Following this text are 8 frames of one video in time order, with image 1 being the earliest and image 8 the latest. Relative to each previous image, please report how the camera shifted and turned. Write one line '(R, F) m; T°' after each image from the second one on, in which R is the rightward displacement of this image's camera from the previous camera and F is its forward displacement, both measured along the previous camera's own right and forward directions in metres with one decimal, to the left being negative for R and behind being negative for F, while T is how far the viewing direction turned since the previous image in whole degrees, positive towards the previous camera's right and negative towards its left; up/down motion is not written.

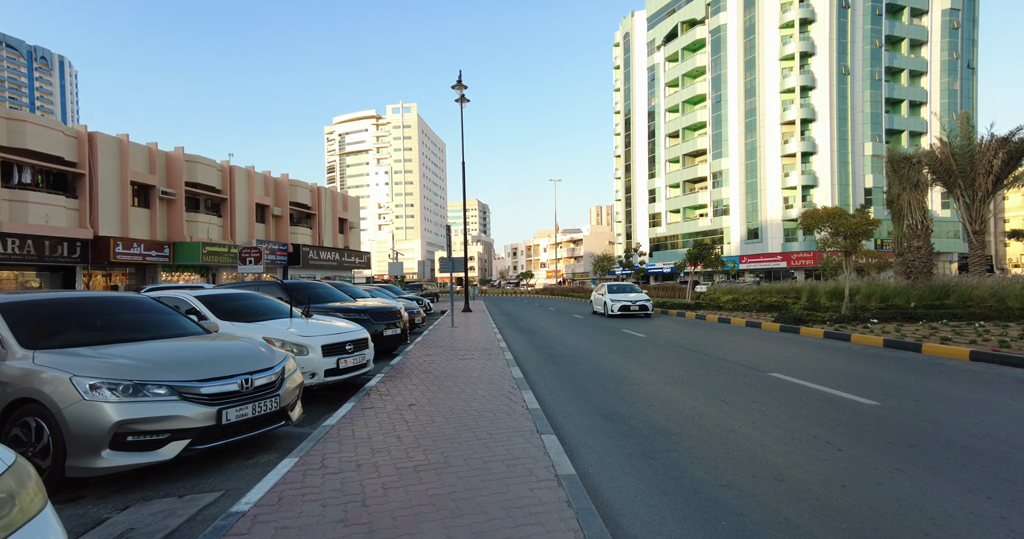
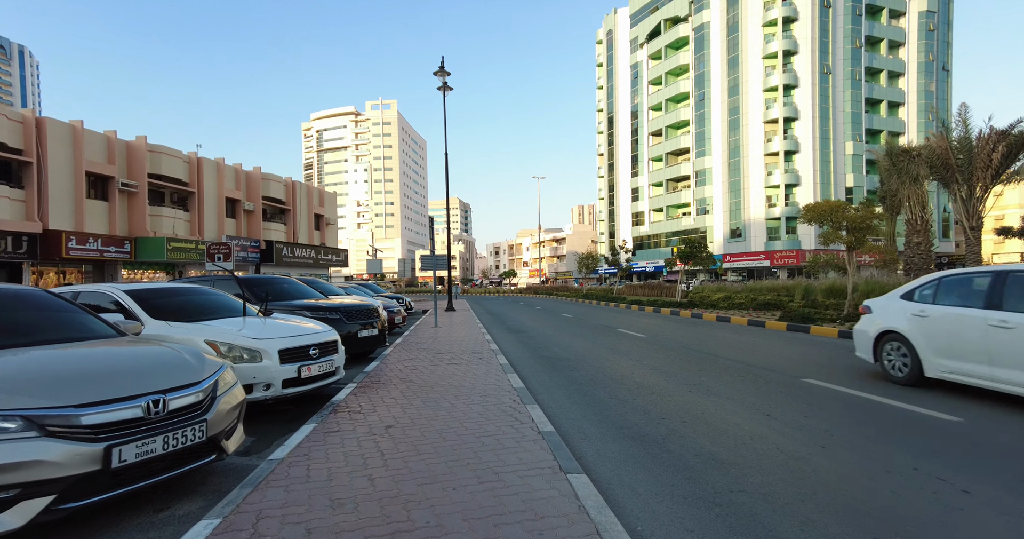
(-0.2, +1.1) m; +2°
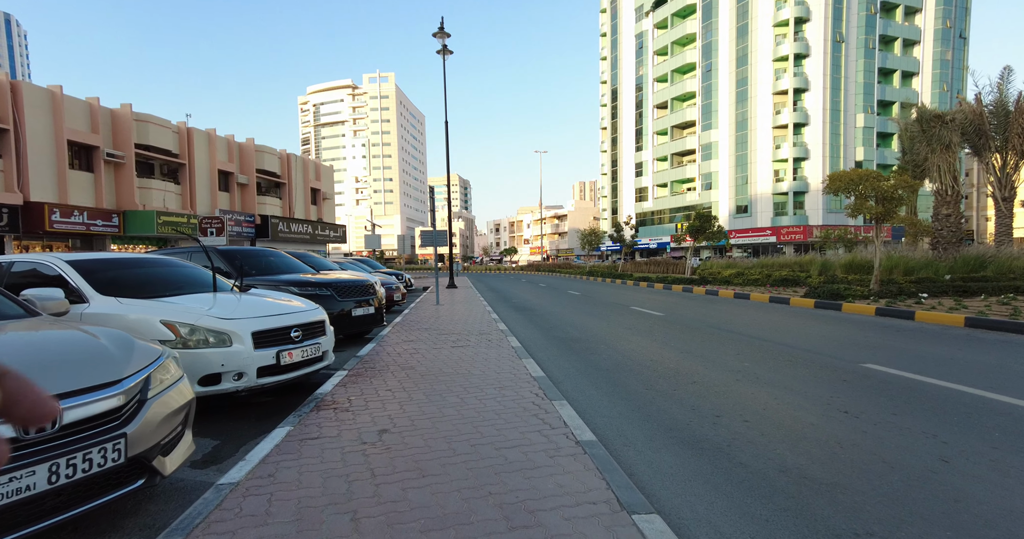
(-0.2, +0.9) m; 0°
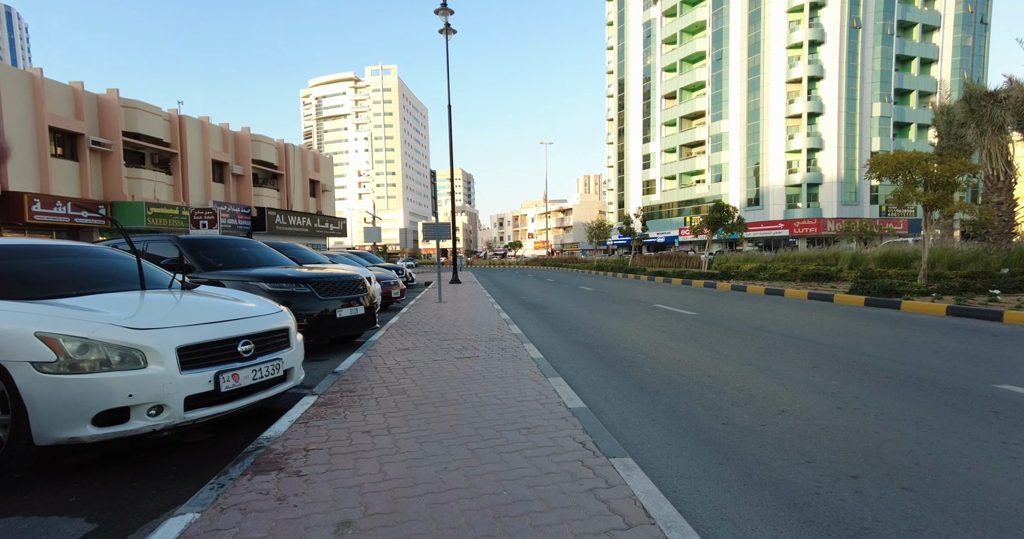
(-0.2, +1.3) m; 0°
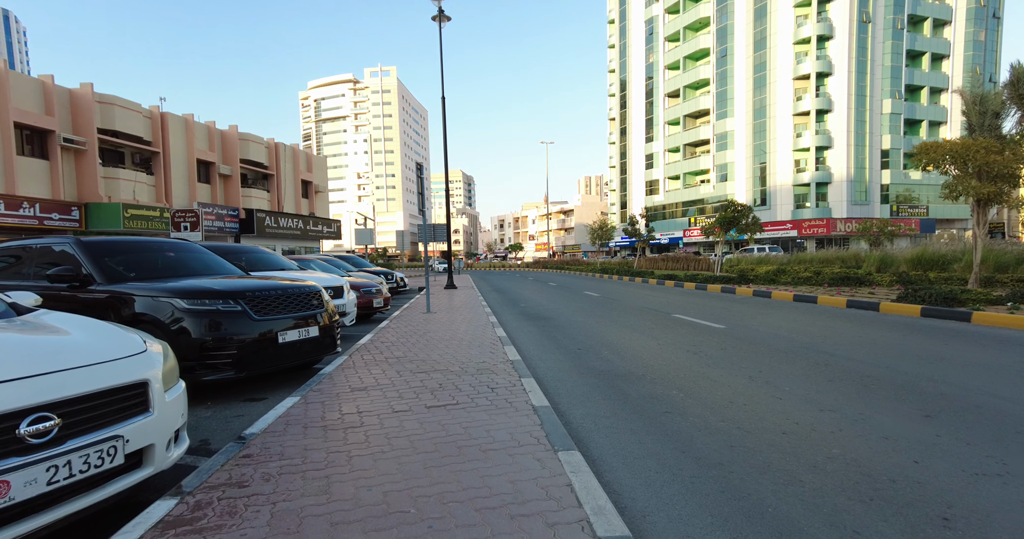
(+0.1, +1.5) m; 0°
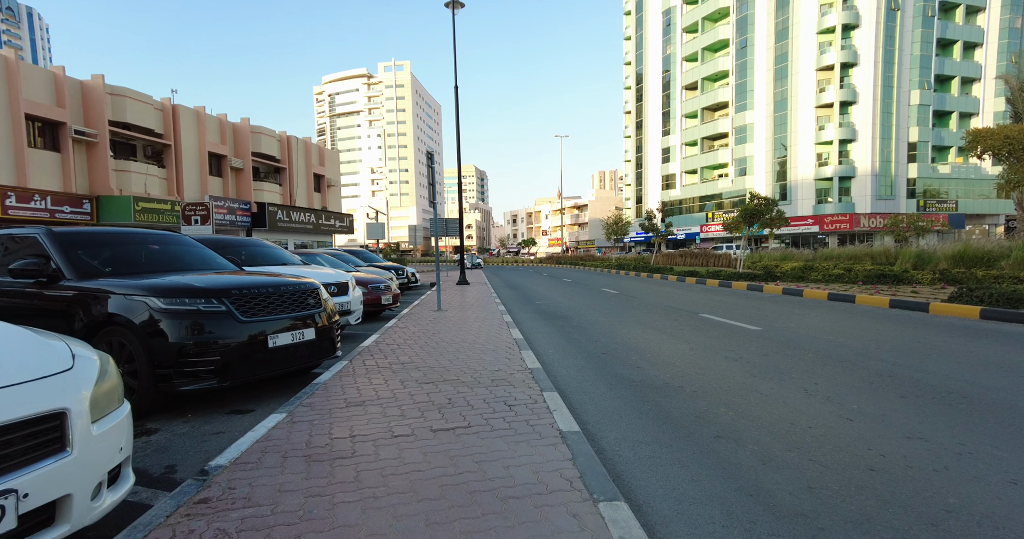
(-0.1, +0.7) m; -1°
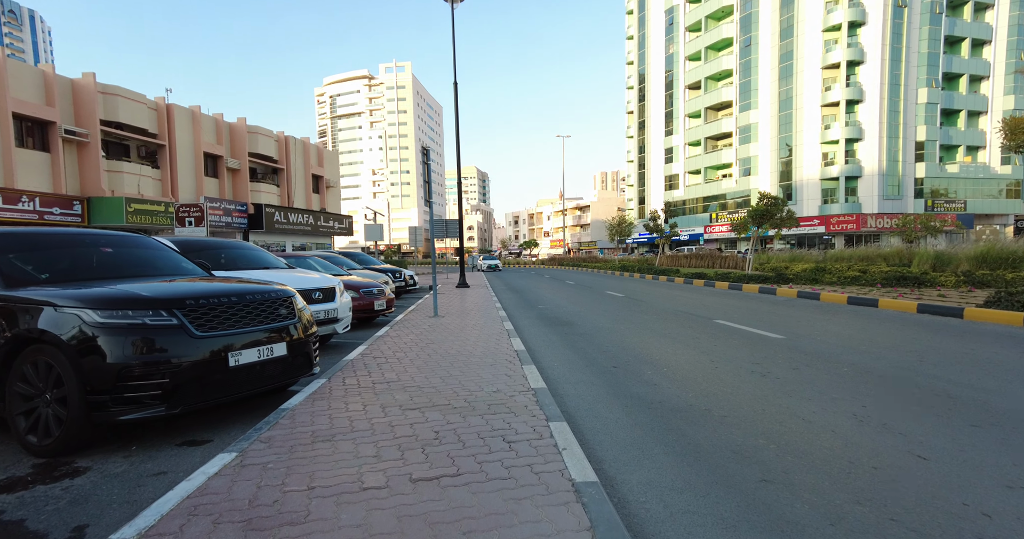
(0.0, +0.7) m; 0°
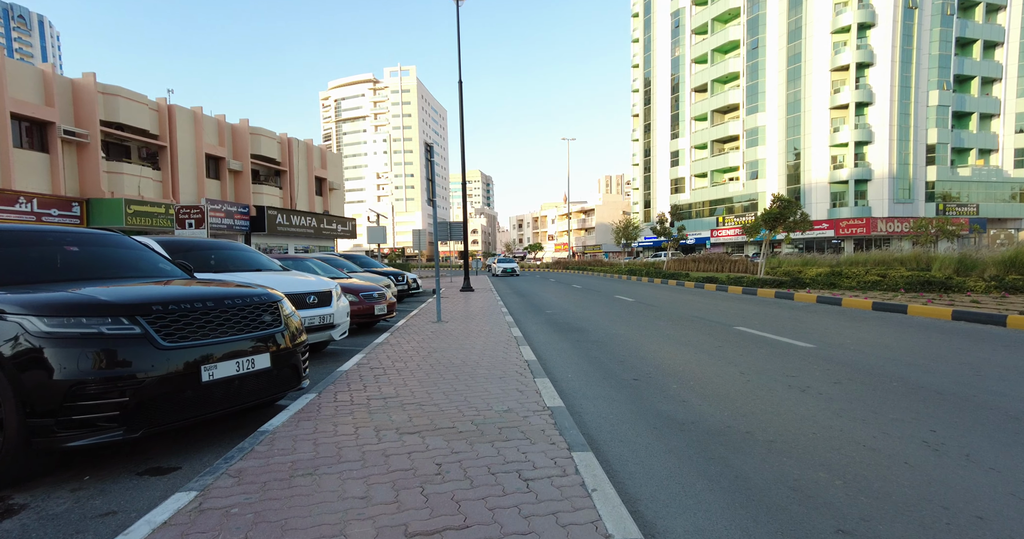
(-0.1, +0.5) m; 0°
